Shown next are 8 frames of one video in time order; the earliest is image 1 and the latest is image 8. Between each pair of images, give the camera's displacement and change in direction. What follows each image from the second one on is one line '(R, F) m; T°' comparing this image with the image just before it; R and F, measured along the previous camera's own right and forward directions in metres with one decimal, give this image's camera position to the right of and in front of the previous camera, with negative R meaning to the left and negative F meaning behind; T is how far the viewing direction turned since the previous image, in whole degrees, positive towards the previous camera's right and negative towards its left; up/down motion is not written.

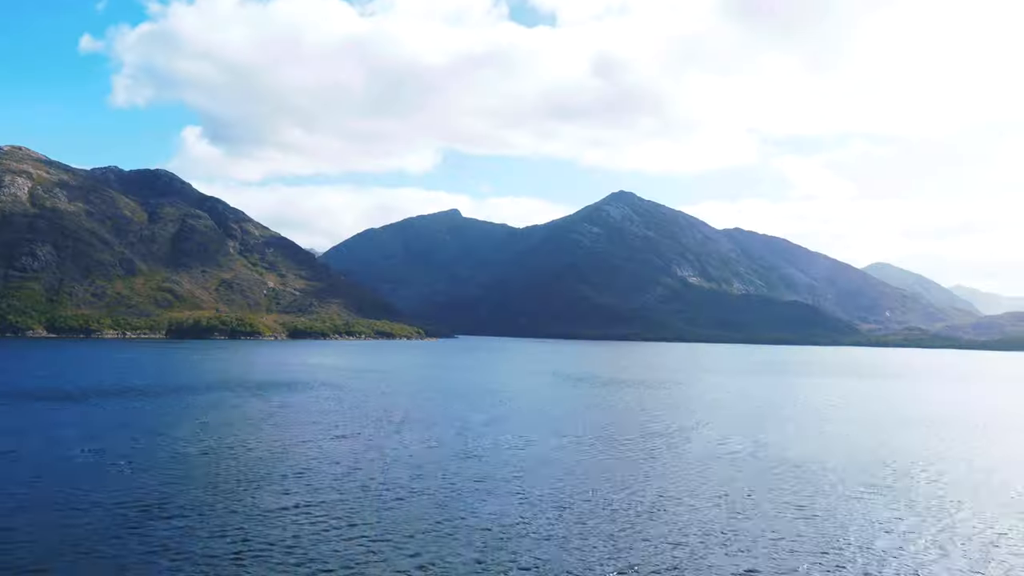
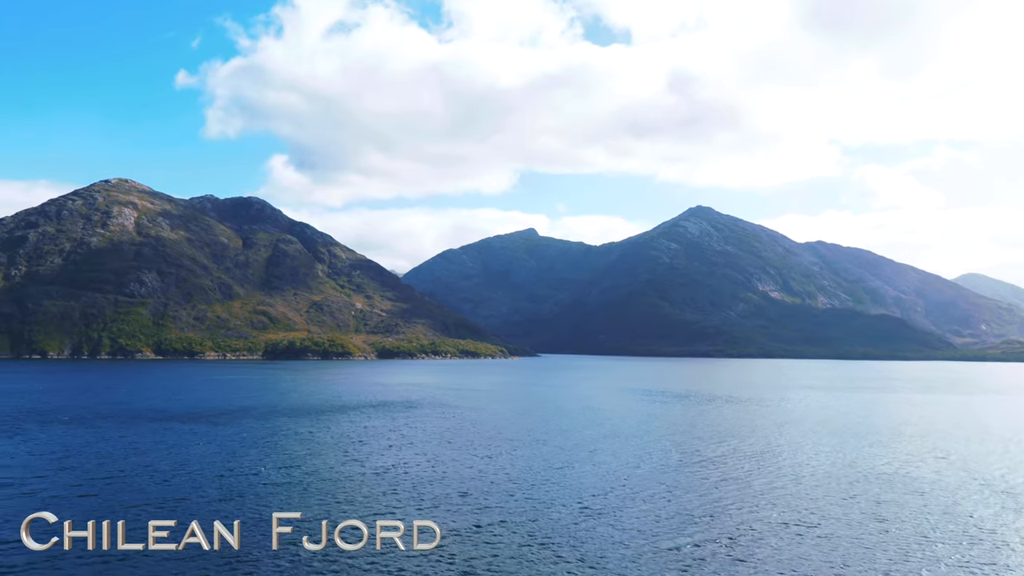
(-5.2, +0.3) m; -6°
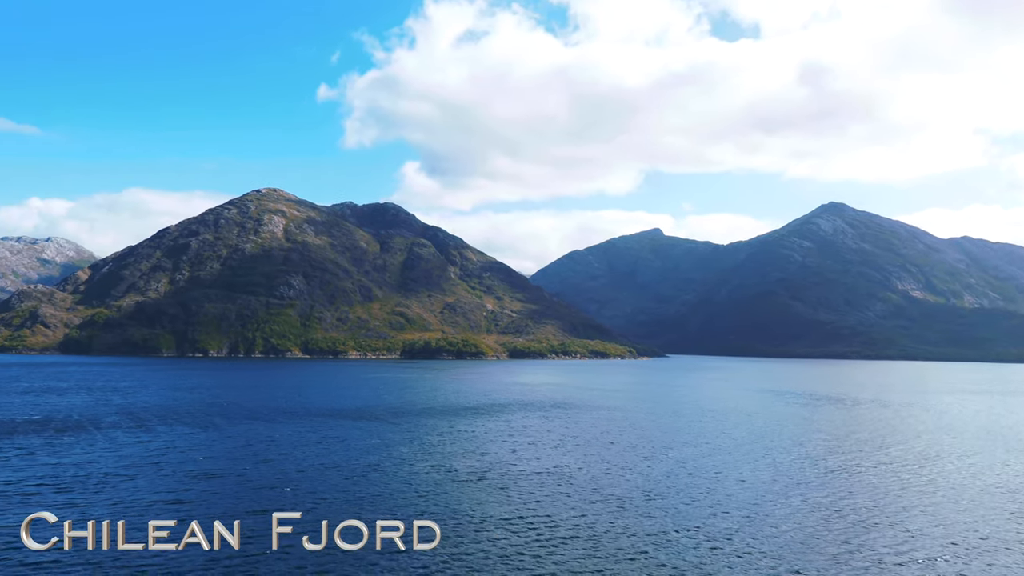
(-3.6, +0.5) m; -9°
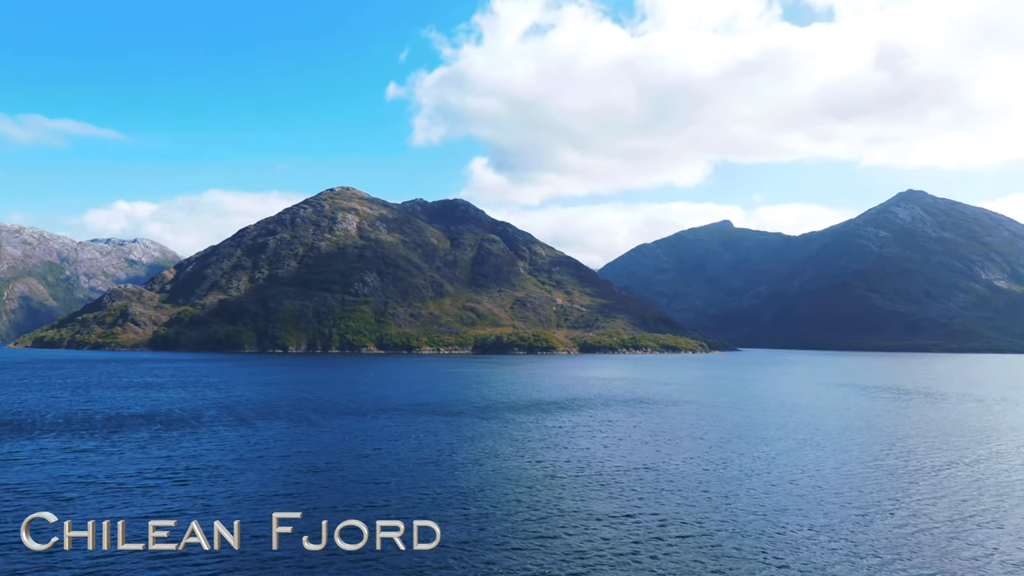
(-2.0, +0.3) m; -5°
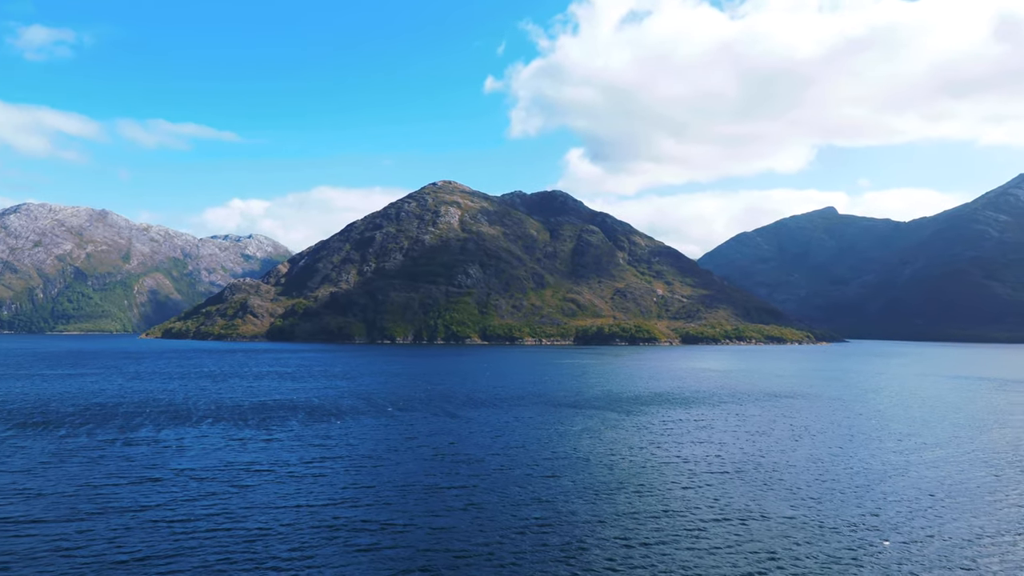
(-3.9, +1.1) m; -7°
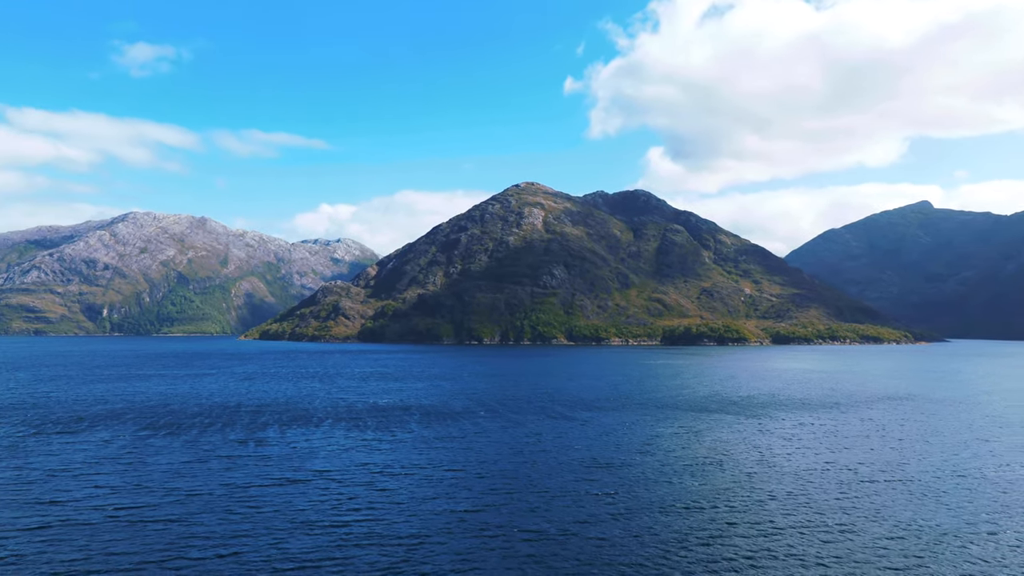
(-3.4, +1.4) m; -6°
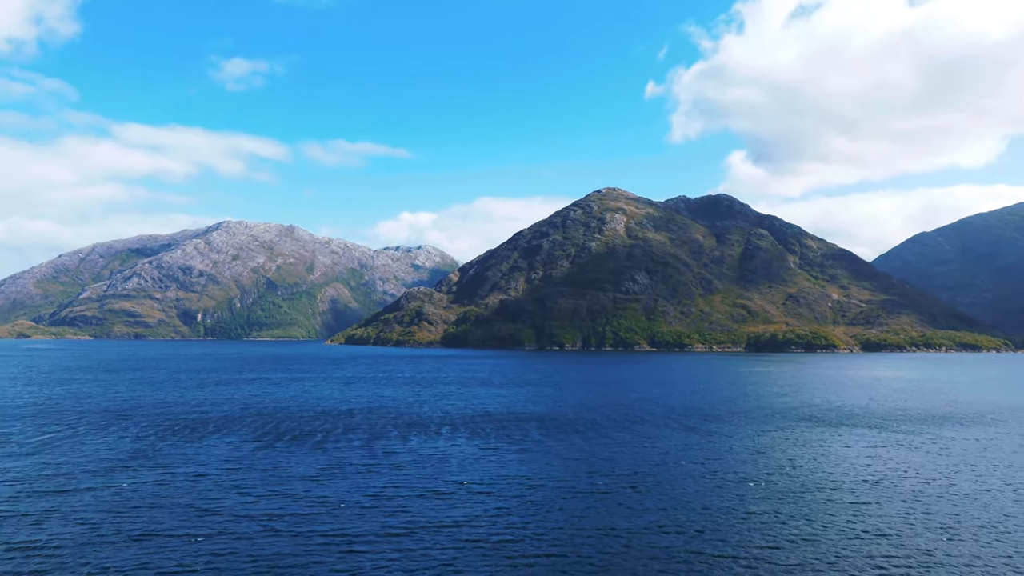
(-4.3, +2.5) m; -6°
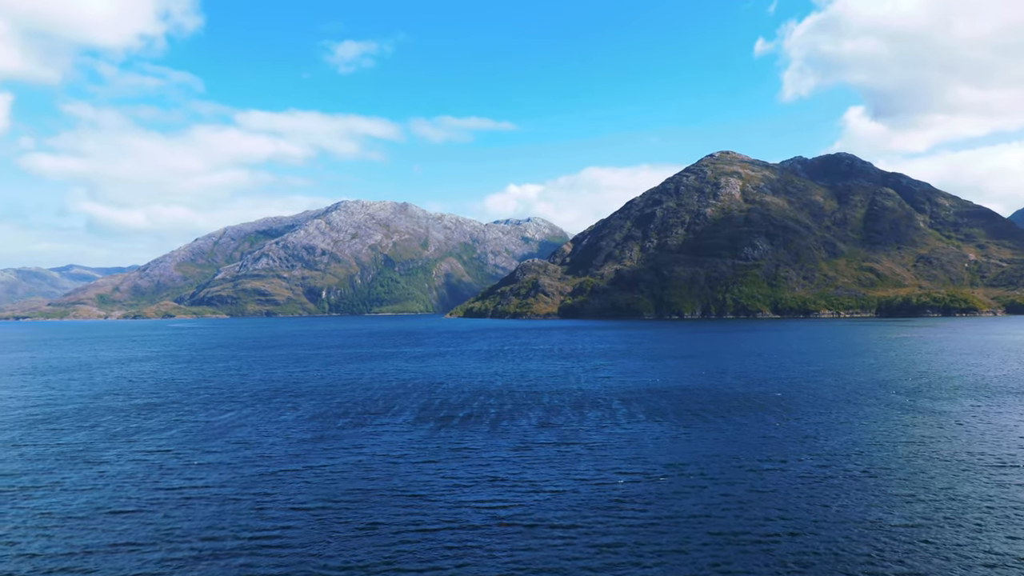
(-5.7, +3.8) m; -8°
